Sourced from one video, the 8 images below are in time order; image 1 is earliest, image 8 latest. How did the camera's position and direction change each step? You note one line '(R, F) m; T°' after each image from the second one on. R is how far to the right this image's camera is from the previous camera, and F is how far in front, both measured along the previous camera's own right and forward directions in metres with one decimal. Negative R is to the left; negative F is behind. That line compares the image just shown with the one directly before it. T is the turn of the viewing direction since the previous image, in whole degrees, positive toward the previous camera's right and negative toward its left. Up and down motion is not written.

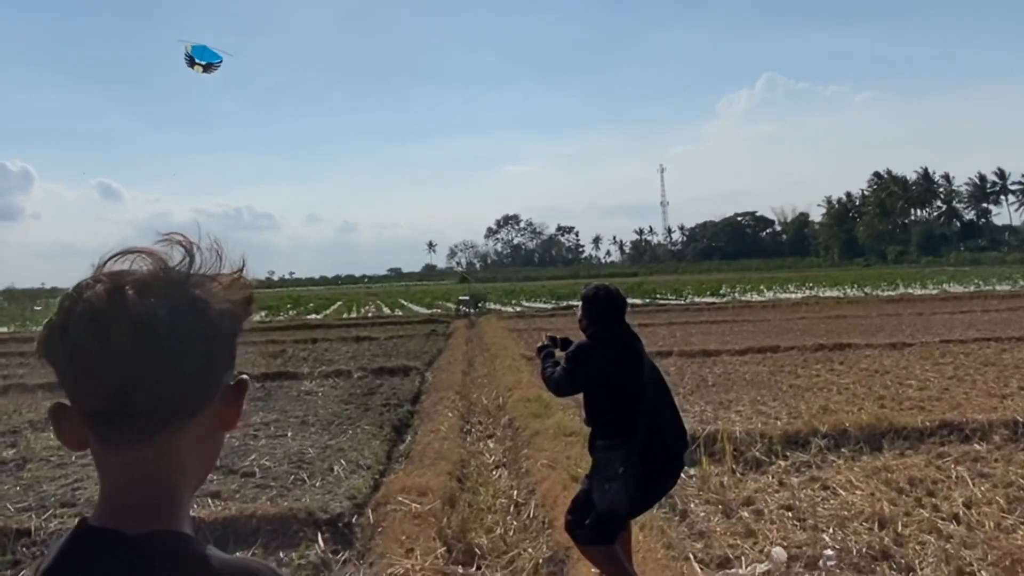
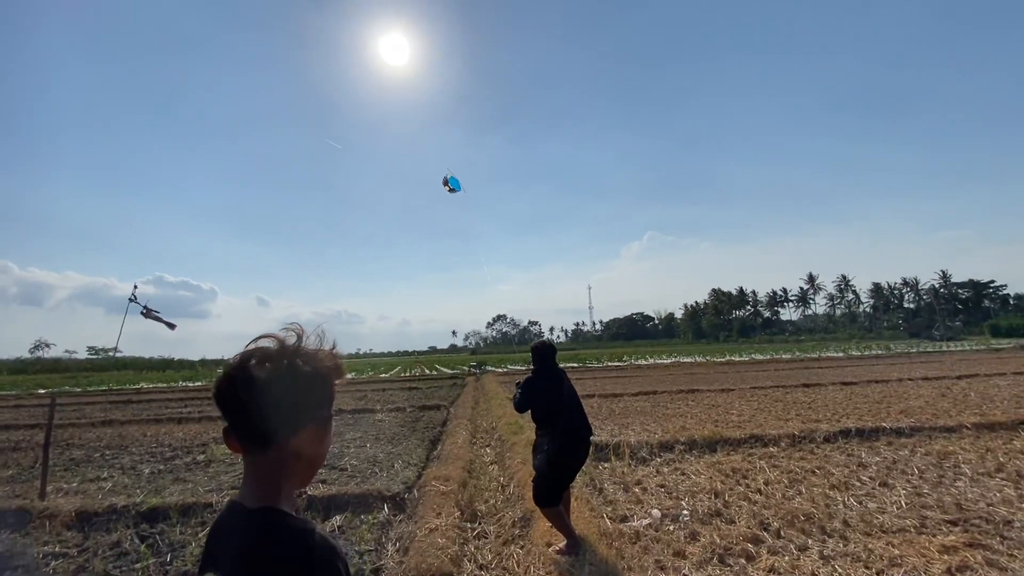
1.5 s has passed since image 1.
(-1.5, -3.1) m; +12°
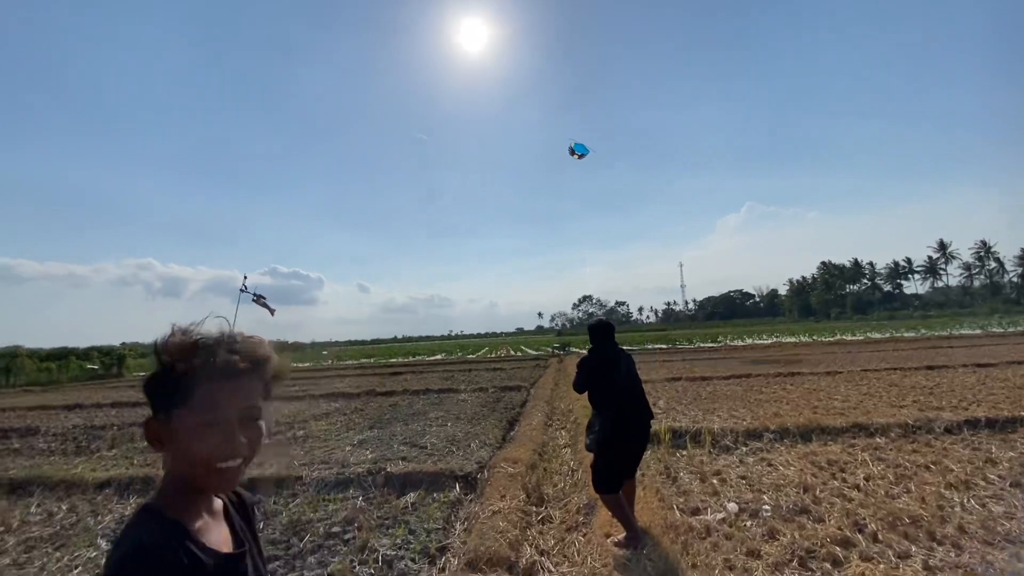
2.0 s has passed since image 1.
(+0.3, +0.2) m; -10°
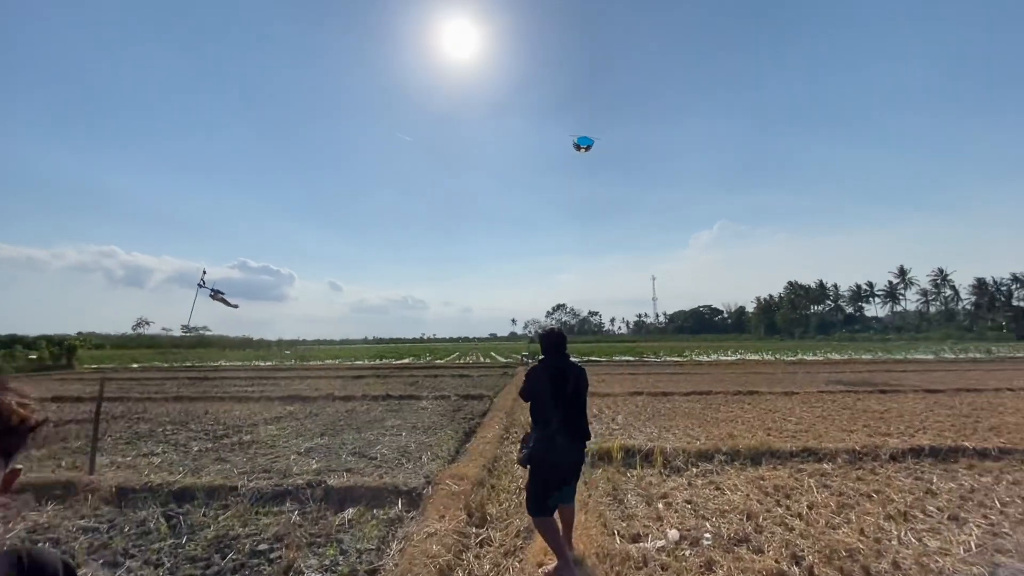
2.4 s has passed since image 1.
(+0.3, +0.2) m; +3°
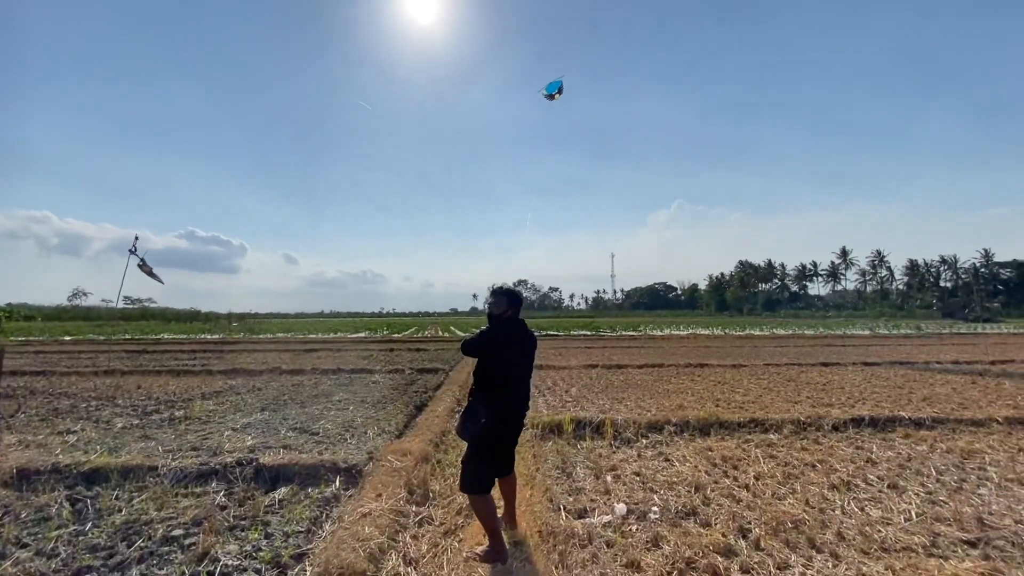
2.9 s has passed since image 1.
(+0.2, +0.4) m; +4°
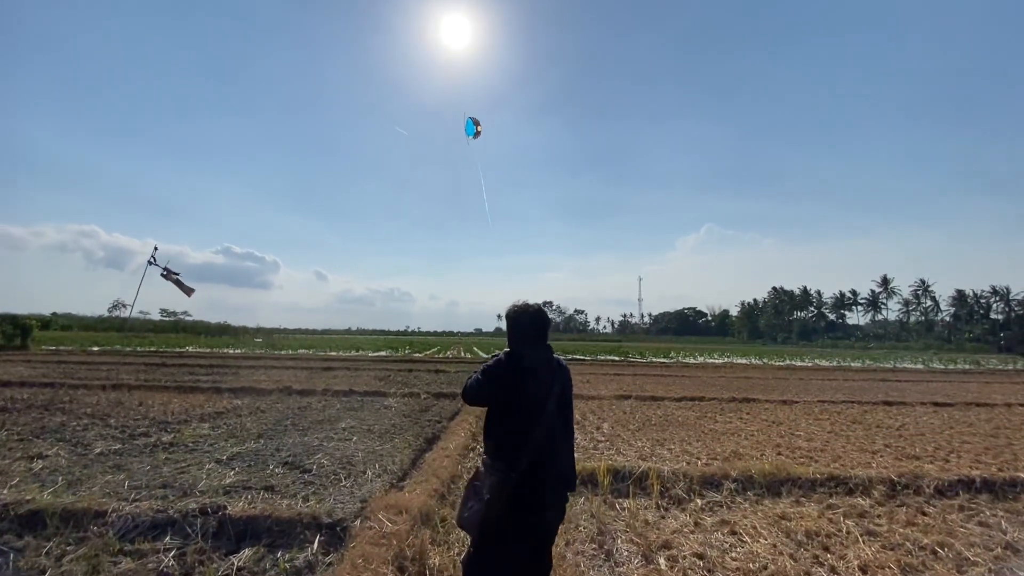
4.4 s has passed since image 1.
(0.0, +1.3) m; -3°
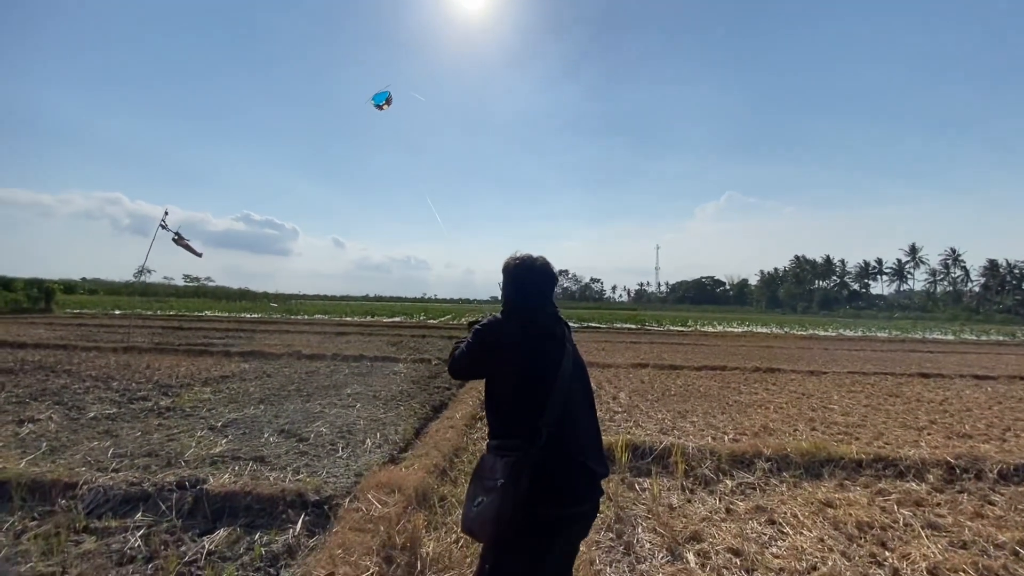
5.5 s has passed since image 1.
(+0.1, +0.7) m; -2°
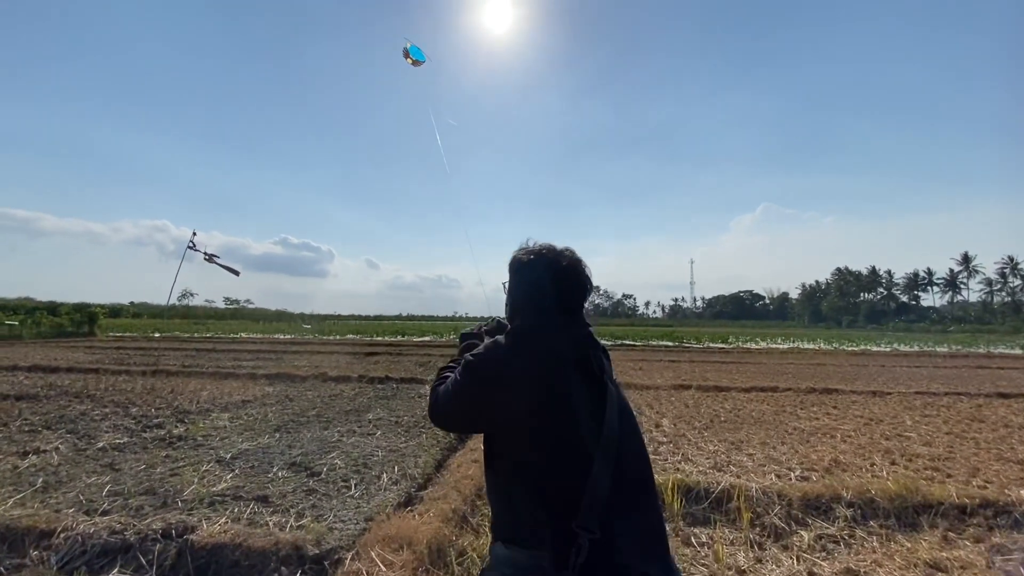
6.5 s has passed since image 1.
(0.0, +0.7) m; -3°
